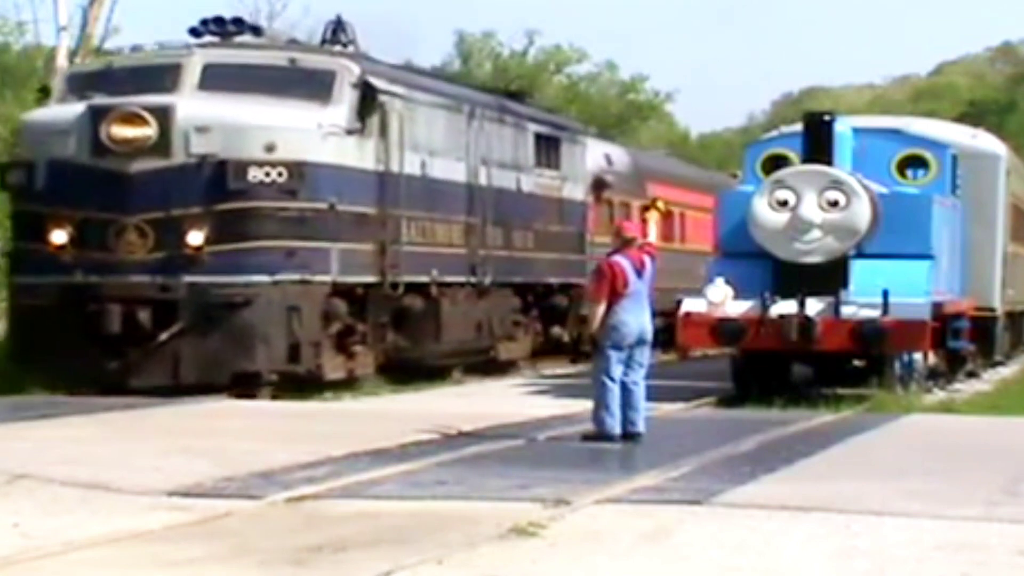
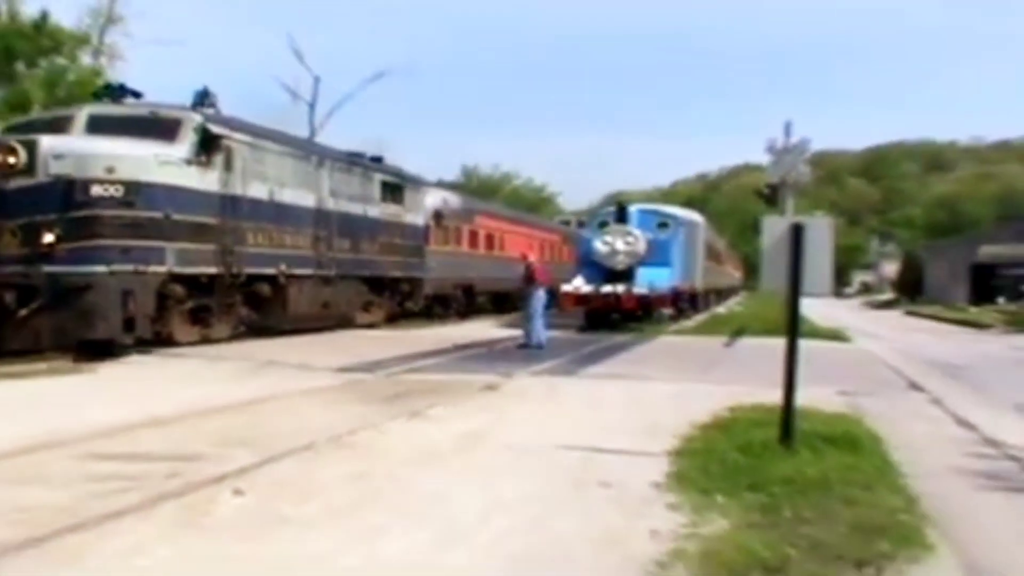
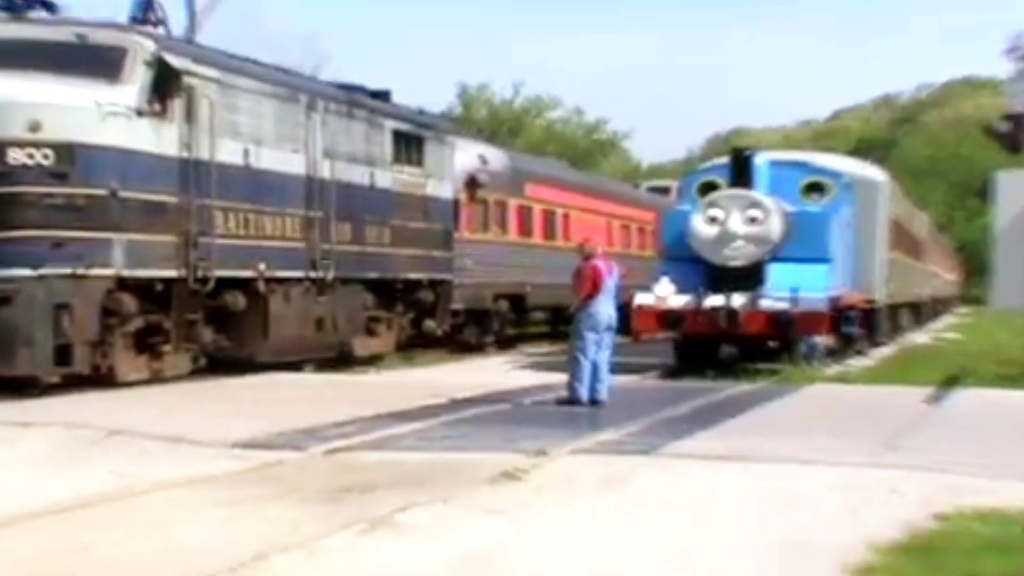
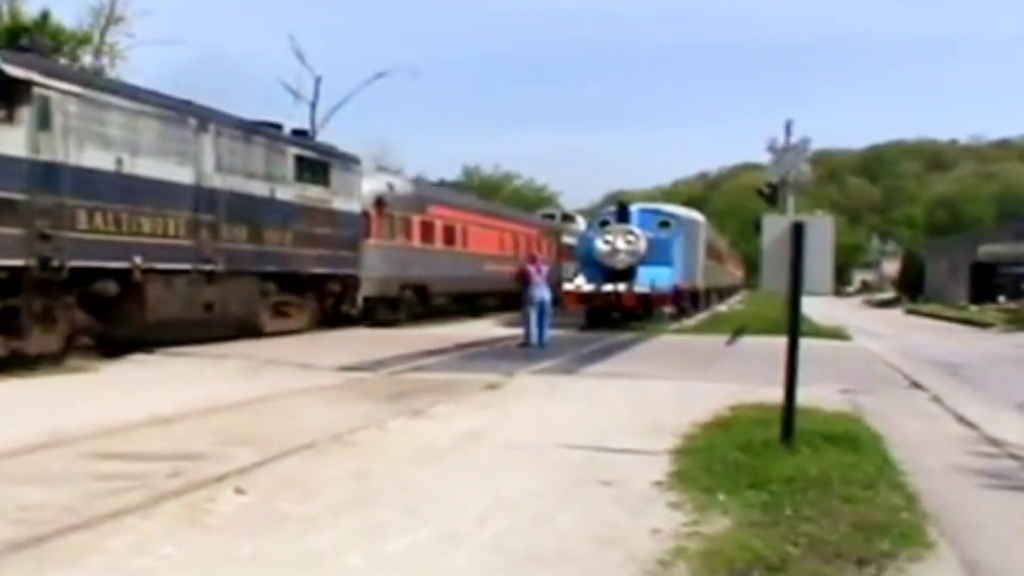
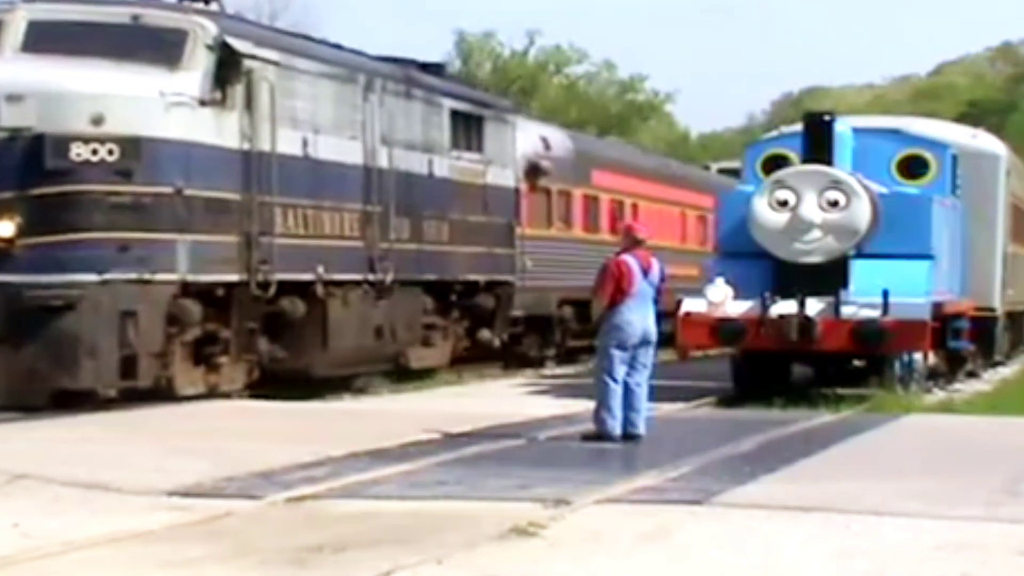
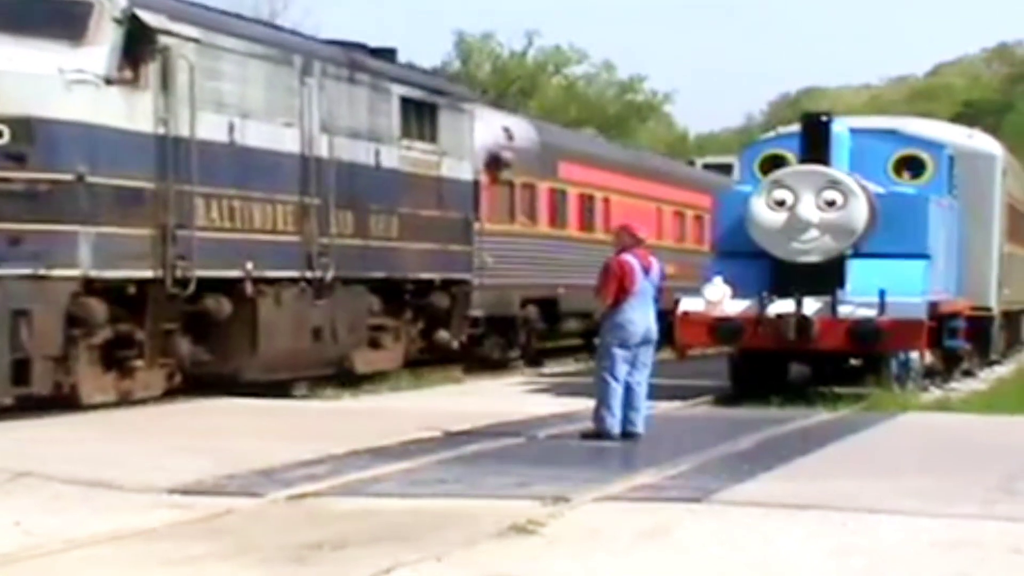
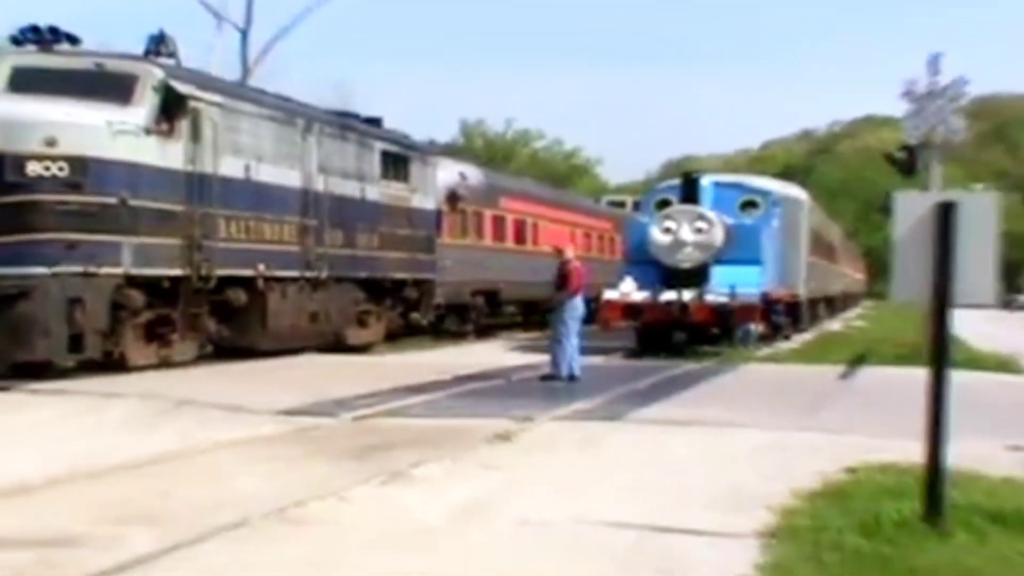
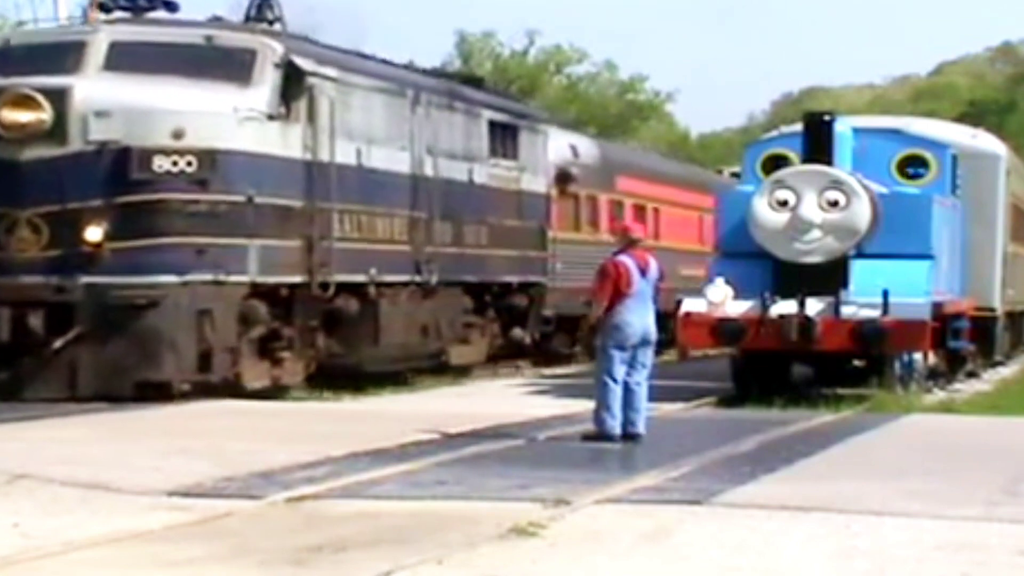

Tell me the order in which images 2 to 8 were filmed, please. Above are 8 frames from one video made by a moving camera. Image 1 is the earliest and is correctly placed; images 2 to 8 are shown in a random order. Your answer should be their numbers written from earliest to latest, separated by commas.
8, 5, 6, 3, 7, 2, 4
